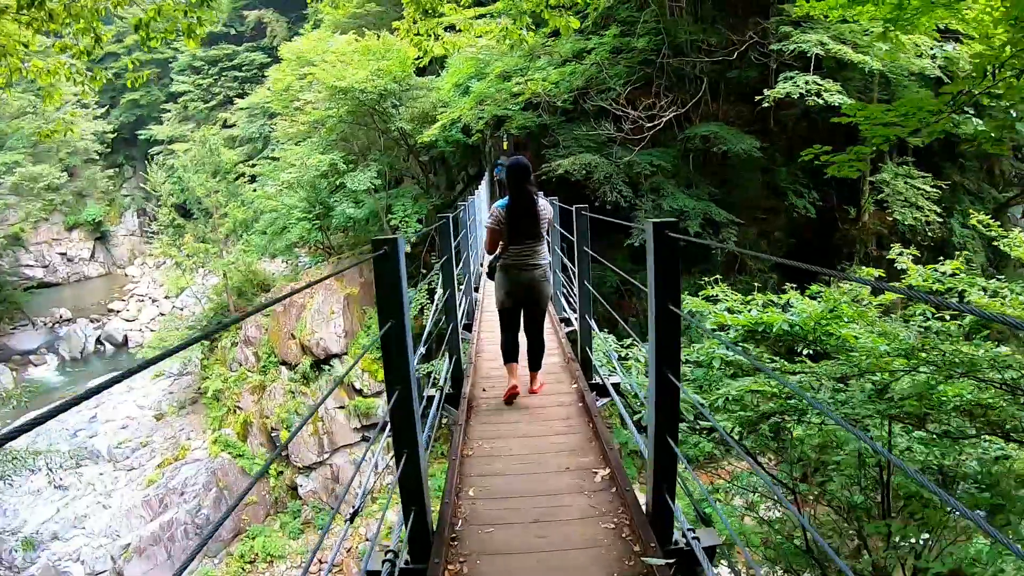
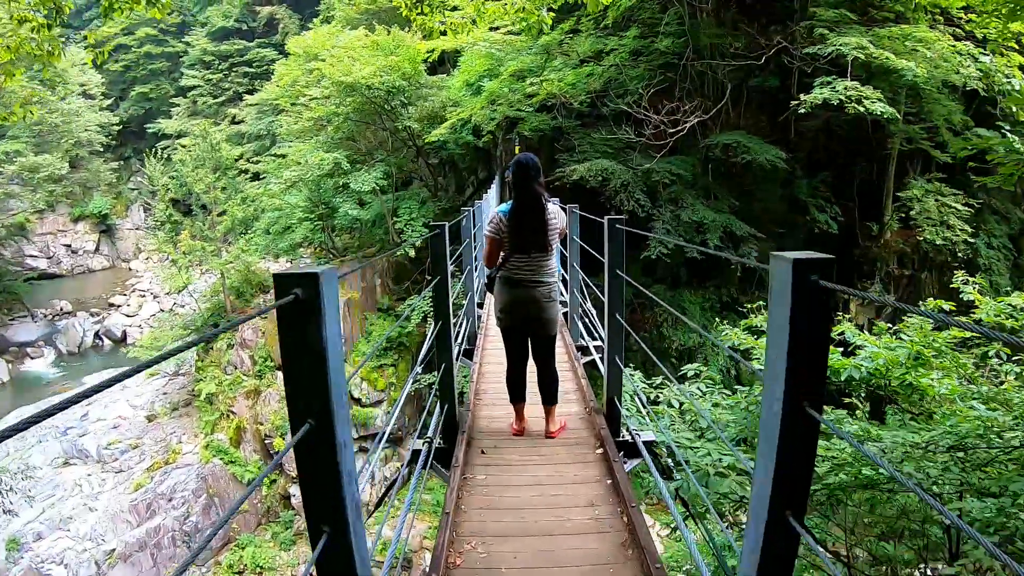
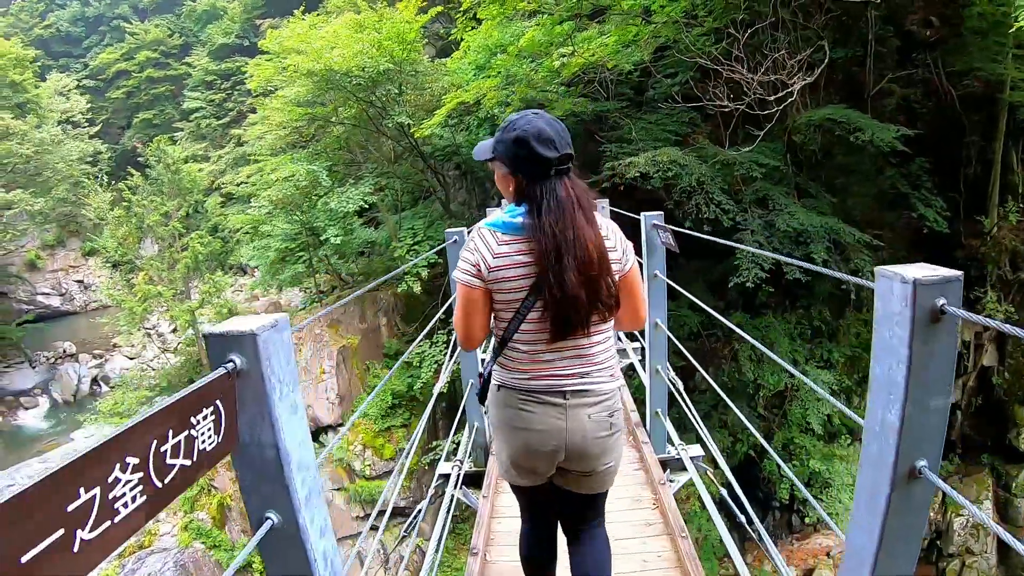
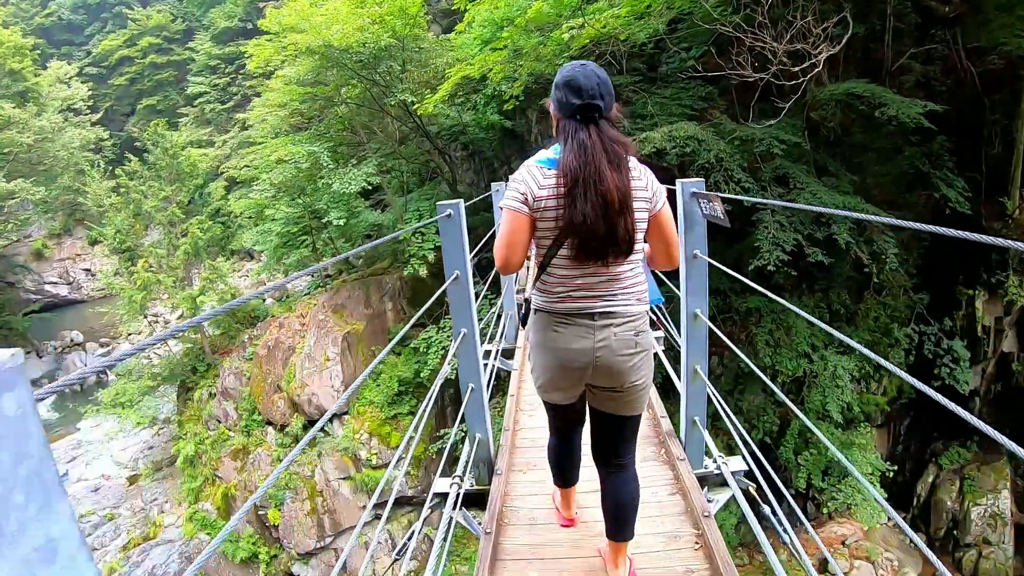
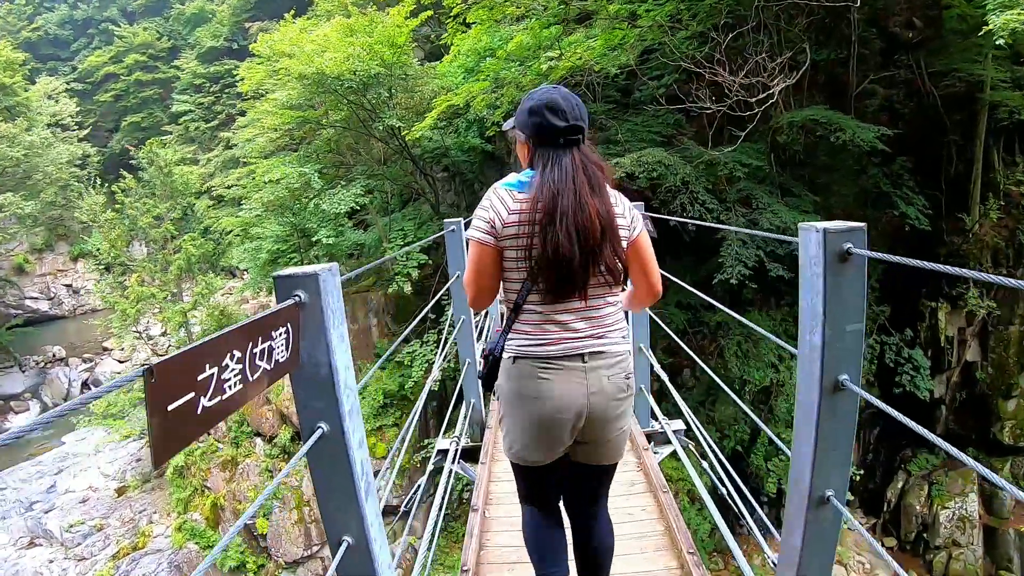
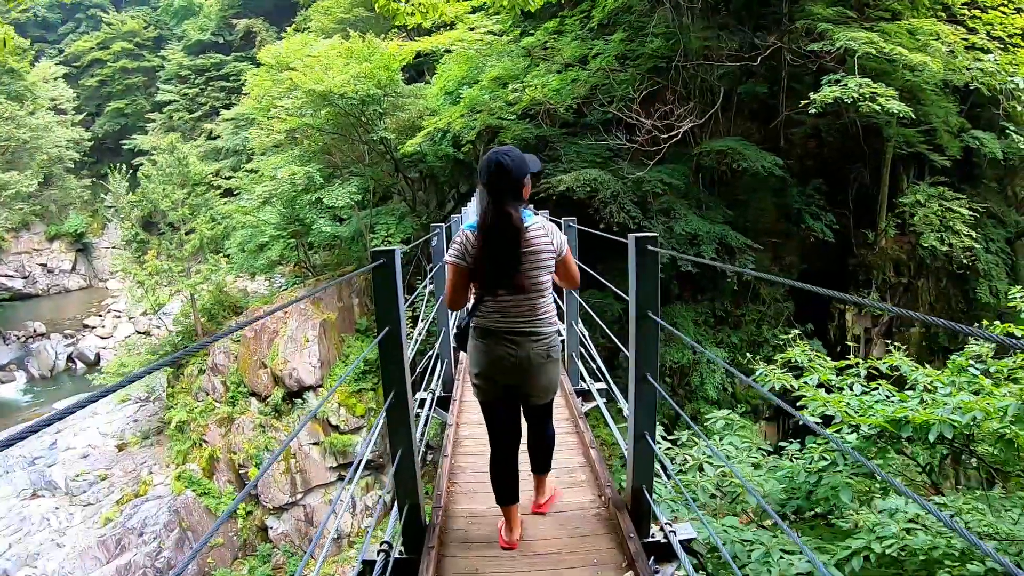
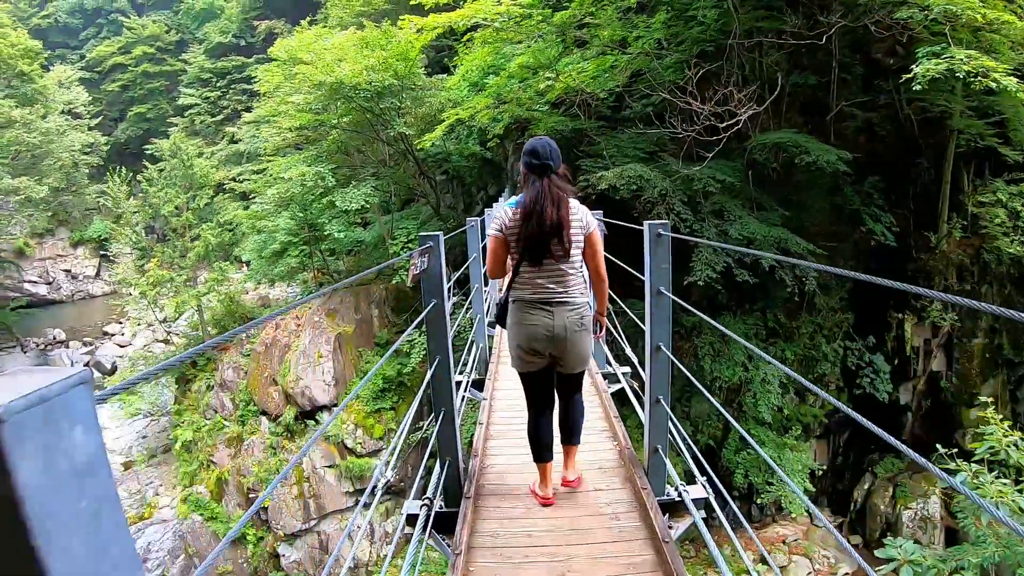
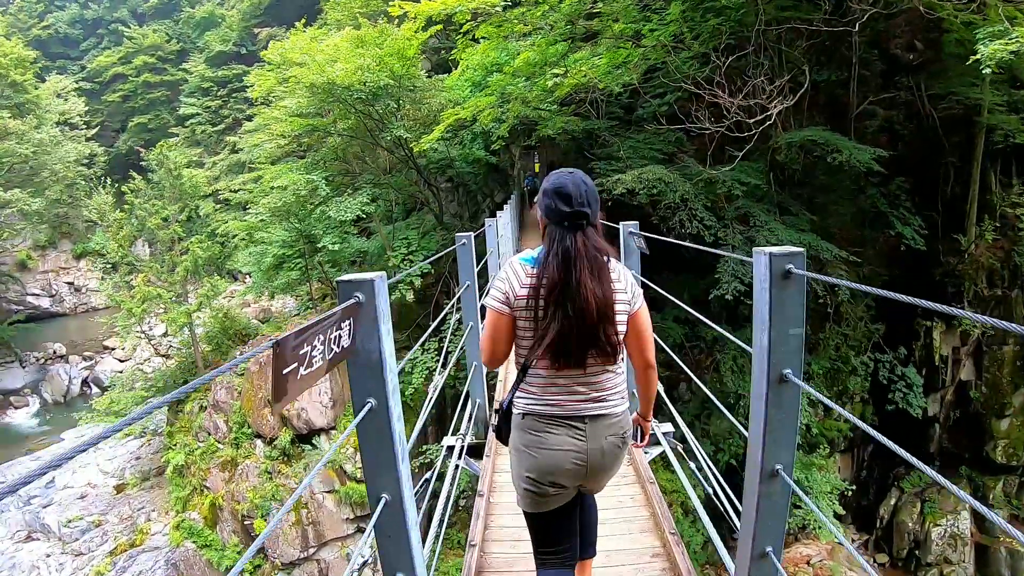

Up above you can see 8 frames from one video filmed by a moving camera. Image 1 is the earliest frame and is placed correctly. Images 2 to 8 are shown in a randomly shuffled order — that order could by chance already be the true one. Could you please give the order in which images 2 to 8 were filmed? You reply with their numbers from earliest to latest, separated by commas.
2, 6, 7, 8, 5, 3, 4
